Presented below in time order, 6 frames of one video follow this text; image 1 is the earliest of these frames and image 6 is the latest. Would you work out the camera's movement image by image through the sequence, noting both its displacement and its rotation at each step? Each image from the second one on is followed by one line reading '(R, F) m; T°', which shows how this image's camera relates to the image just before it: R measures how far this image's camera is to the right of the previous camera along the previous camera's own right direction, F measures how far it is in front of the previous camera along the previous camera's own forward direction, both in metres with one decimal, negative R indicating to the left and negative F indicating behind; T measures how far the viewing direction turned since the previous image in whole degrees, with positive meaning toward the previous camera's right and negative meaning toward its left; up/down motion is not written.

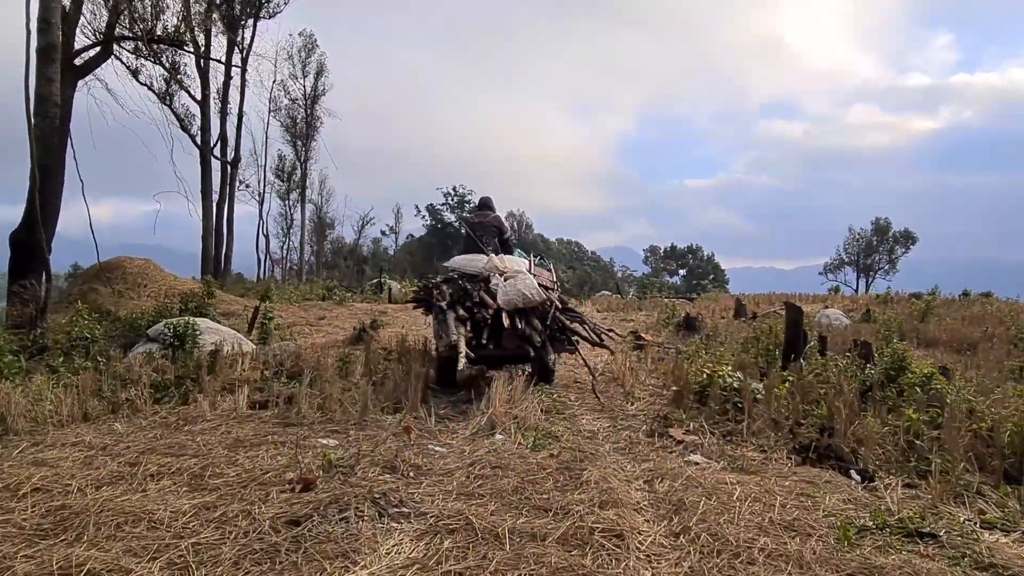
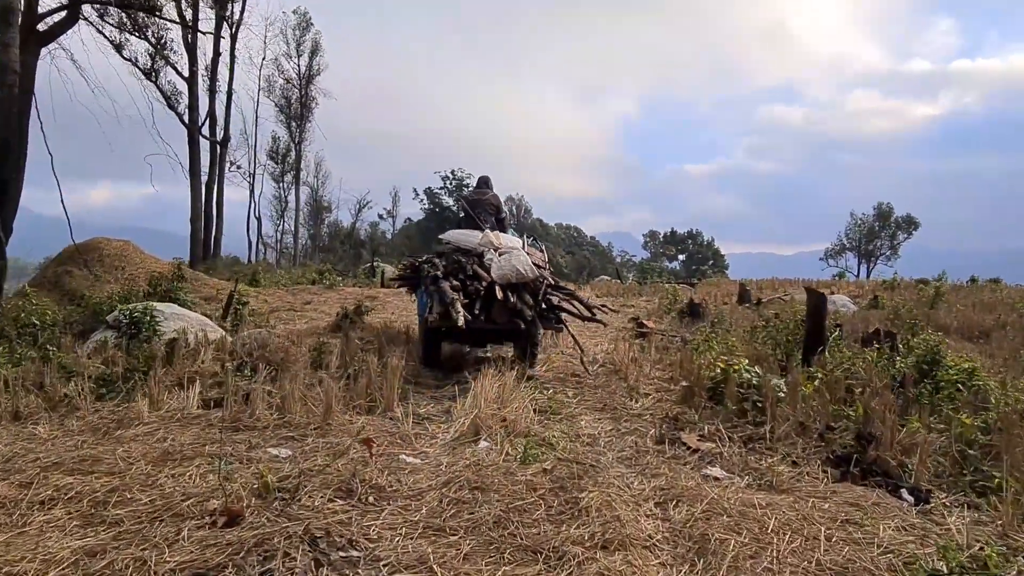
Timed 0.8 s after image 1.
(+0.1, +0.7) m; 0°
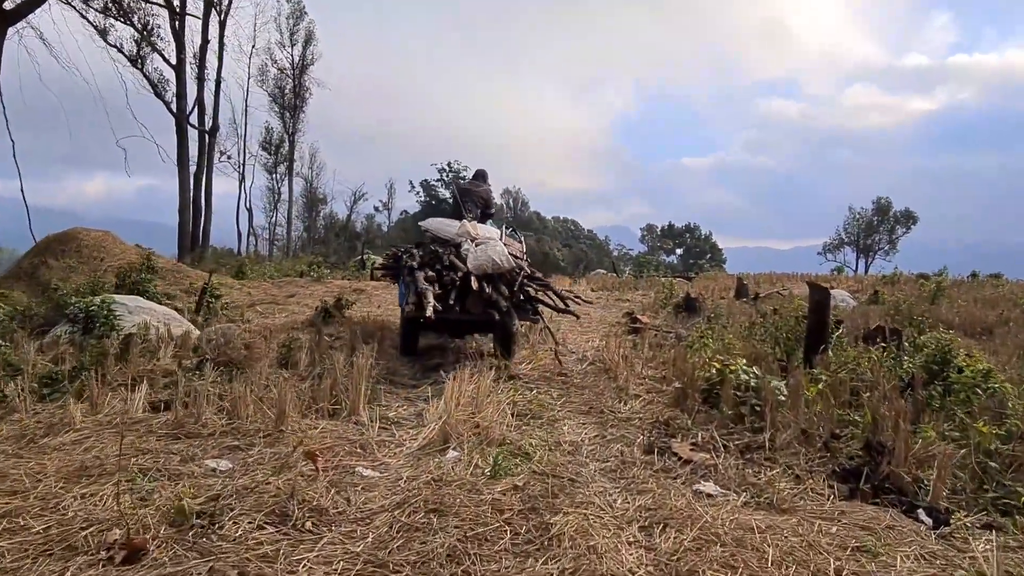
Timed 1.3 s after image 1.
(+0.1, +0.4) m; 0°
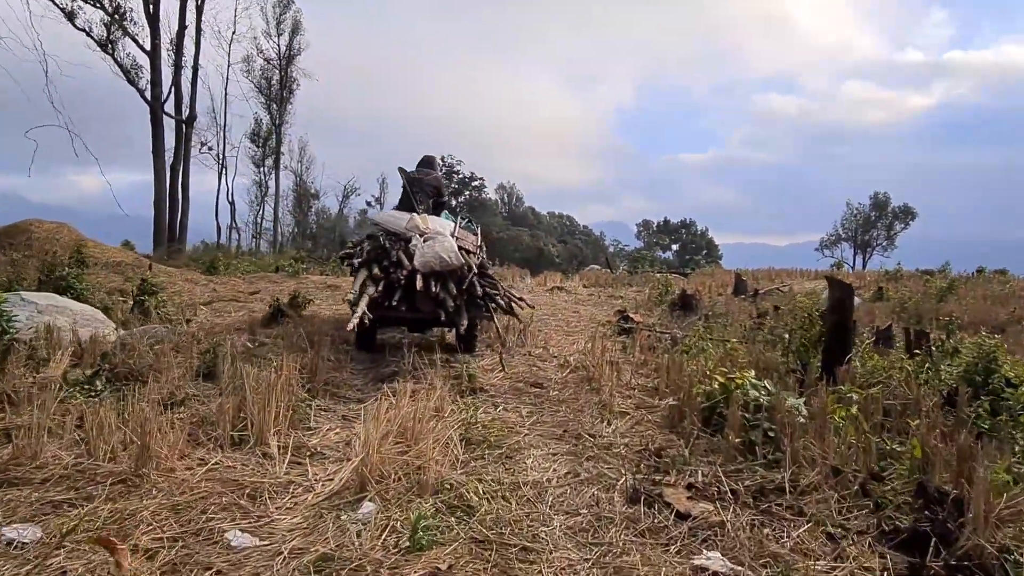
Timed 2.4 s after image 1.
(+0.2, +0.9) m; 0°
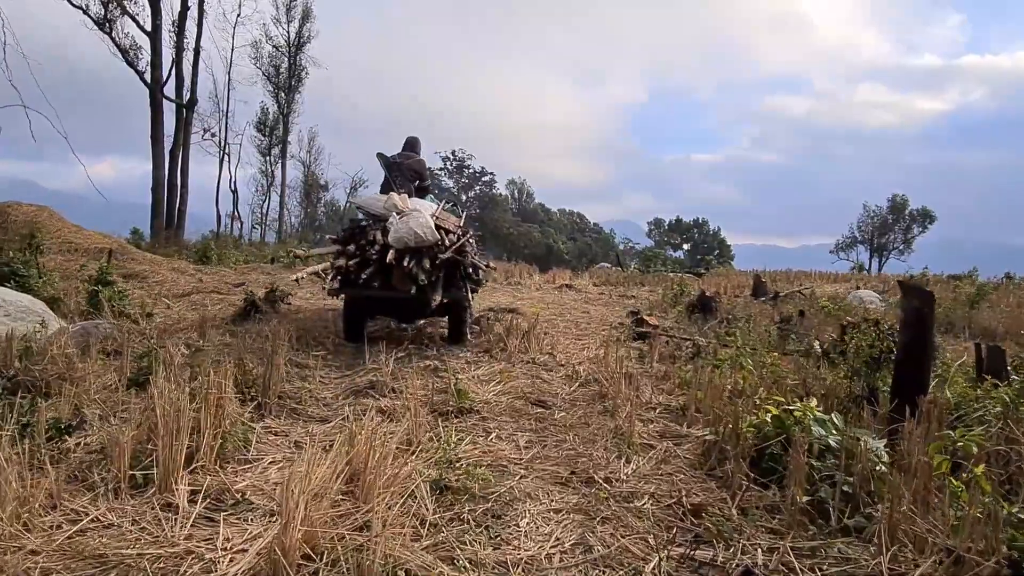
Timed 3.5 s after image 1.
(+0.1, +0.9) m; -1°
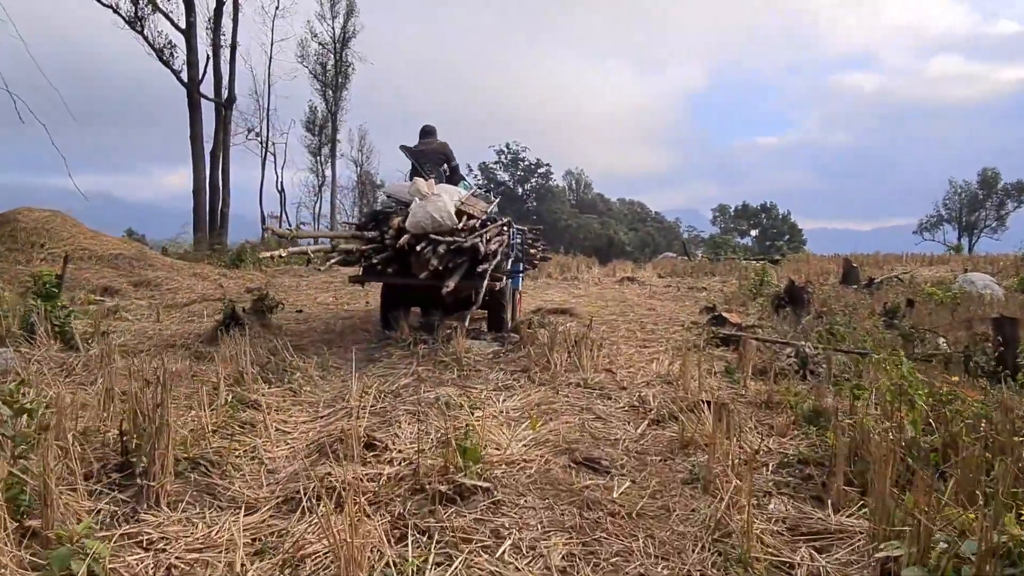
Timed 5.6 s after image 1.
(+0.1, +1.5) m; -5°
